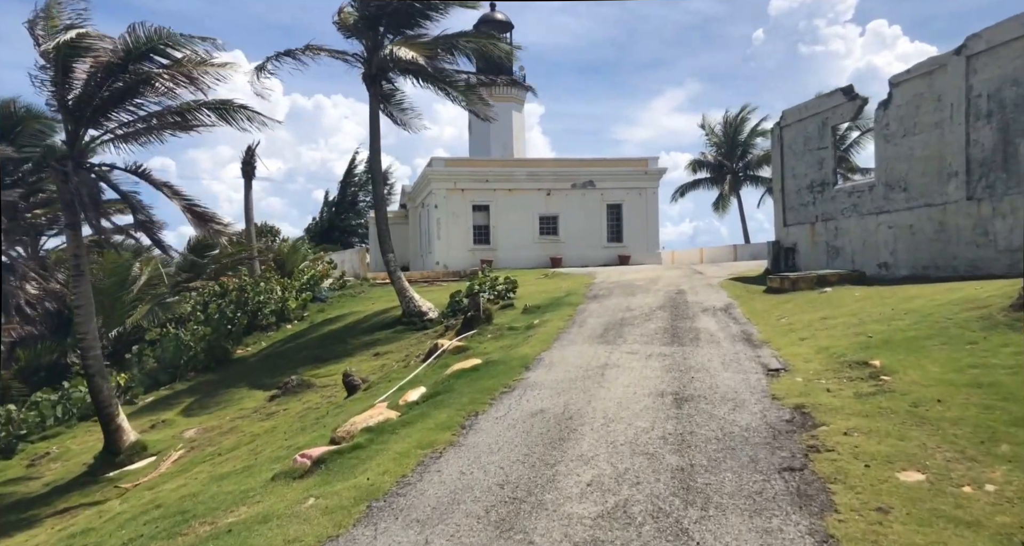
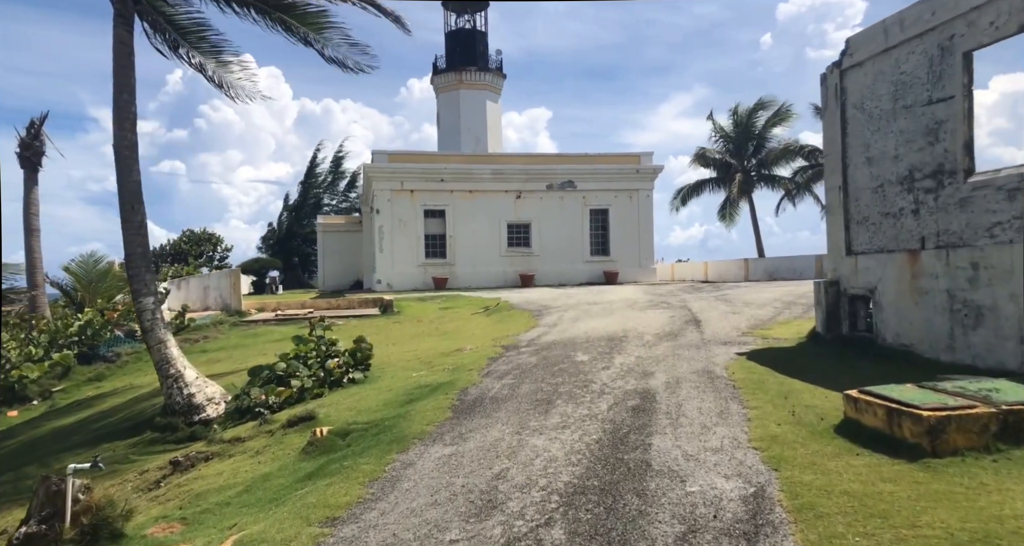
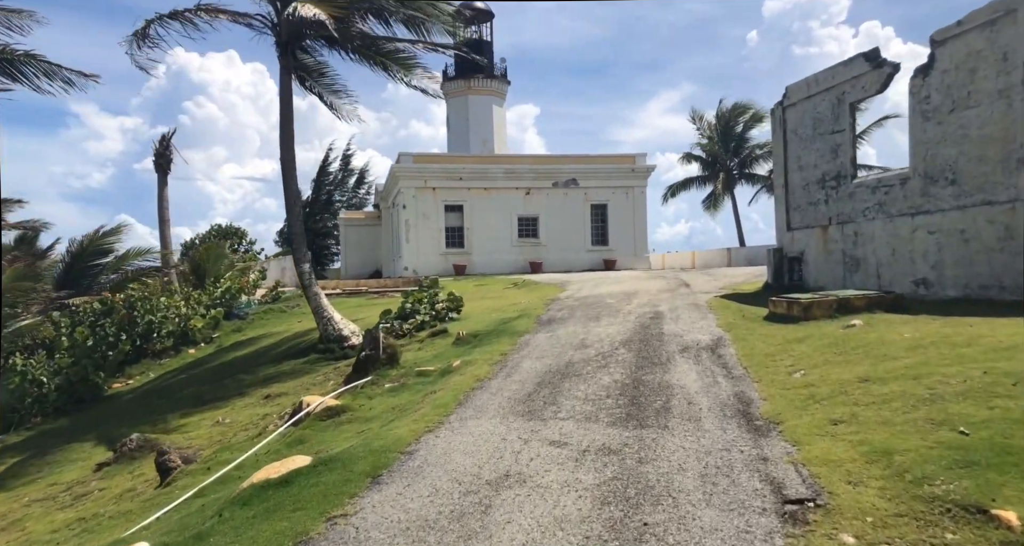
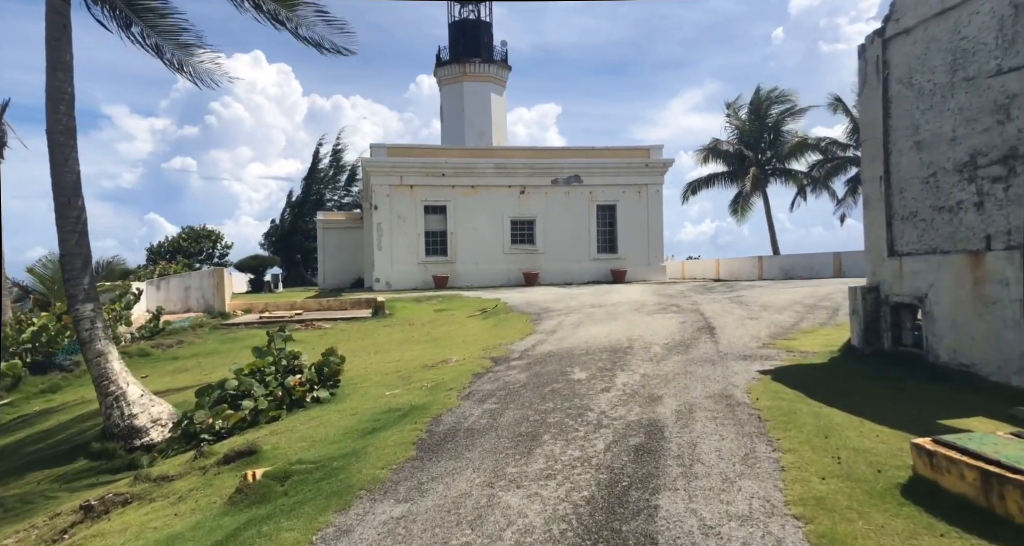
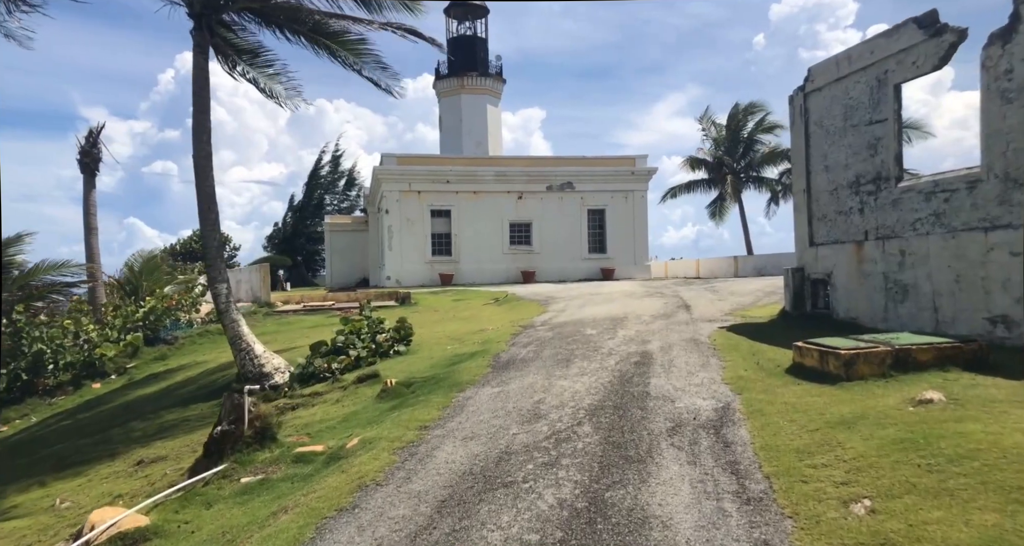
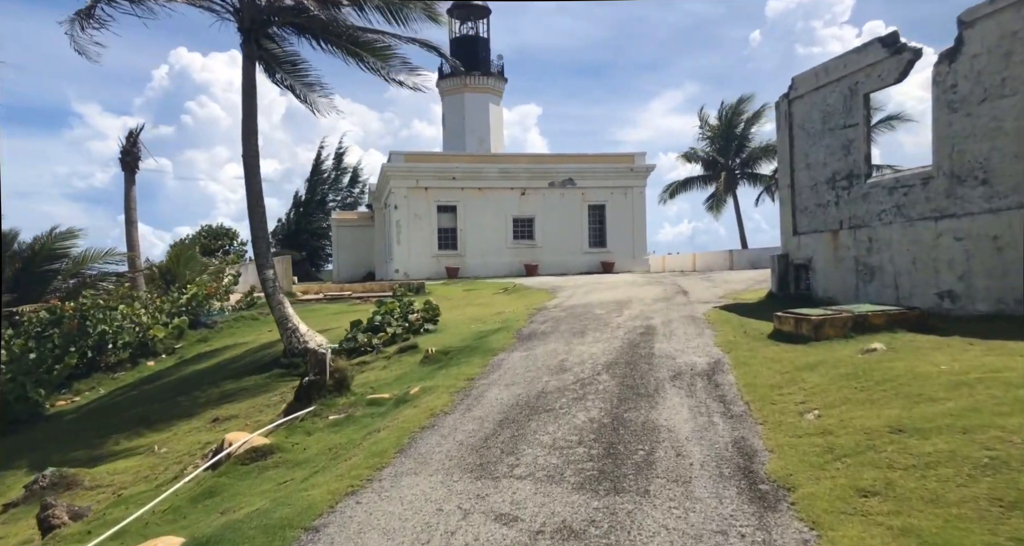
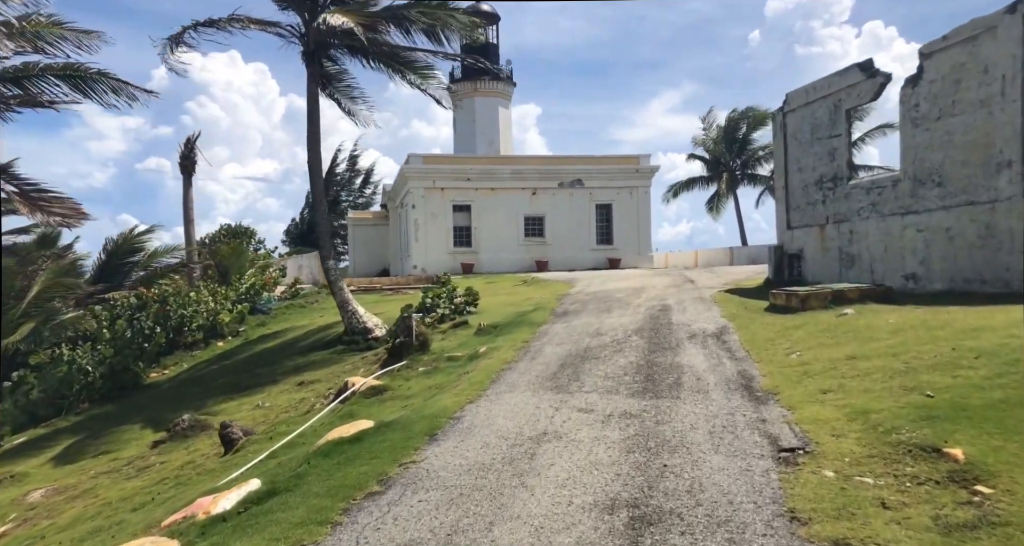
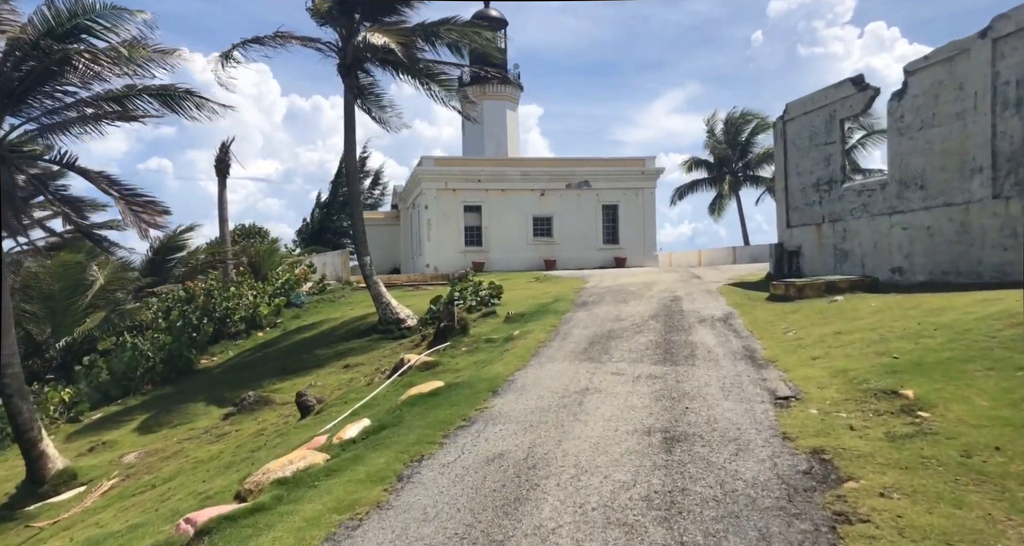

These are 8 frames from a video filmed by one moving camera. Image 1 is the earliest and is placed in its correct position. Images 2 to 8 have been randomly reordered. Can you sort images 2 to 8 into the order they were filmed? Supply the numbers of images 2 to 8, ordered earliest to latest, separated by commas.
8, 7, 3, 6, 5, 2, 4
